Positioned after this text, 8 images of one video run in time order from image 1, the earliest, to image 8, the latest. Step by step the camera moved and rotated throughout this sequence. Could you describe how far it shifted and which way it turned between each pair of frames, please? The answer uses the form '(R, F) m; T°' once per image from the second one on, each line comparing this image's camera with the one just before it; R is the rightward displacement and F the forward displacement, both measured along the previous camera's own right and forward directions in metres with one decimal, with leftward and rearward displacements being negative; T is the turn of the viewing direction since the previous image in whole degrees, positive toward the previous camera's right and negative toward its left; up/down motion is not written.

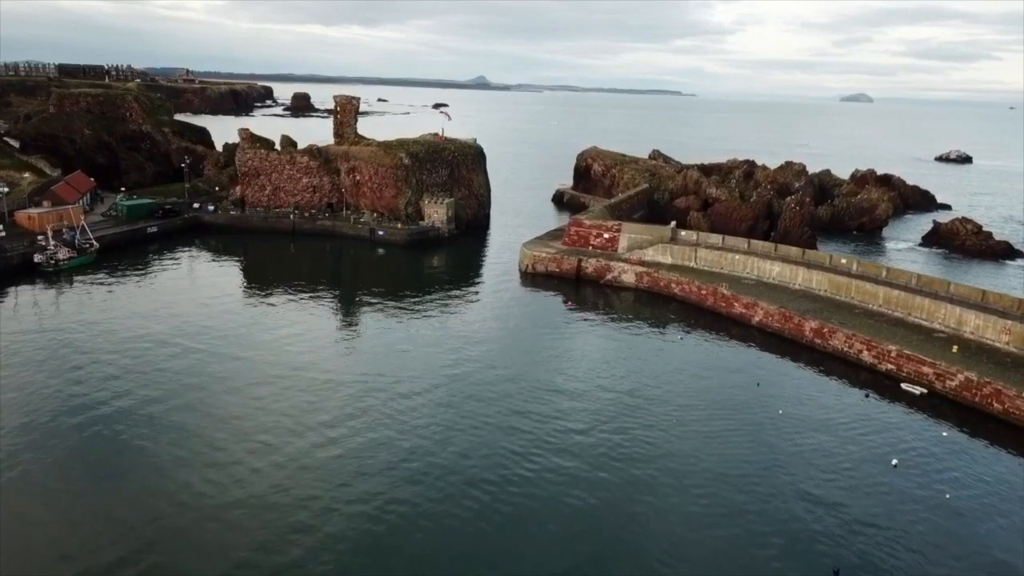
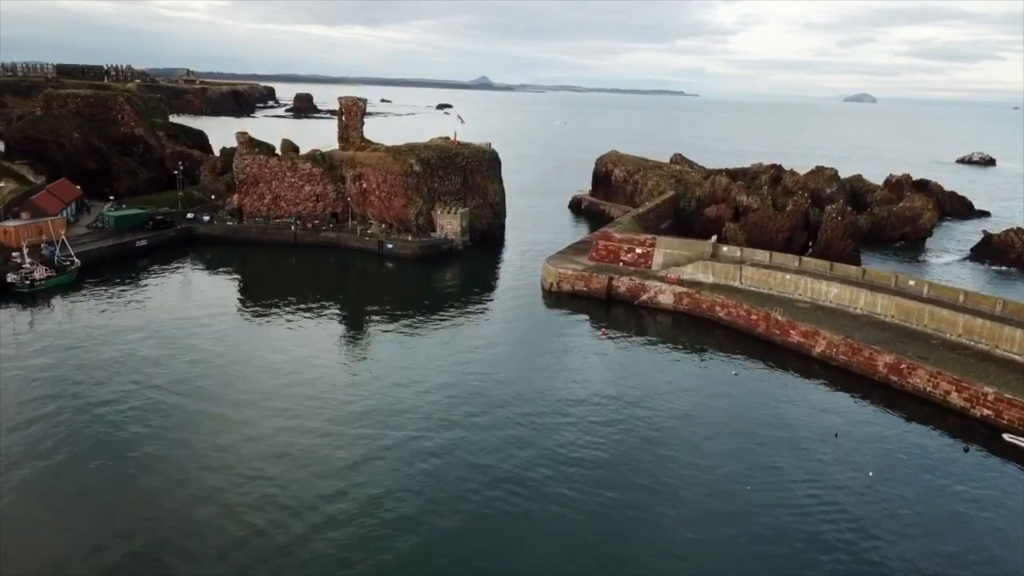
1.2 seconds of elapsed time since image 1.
(-1.0, +4.1) m; 0°
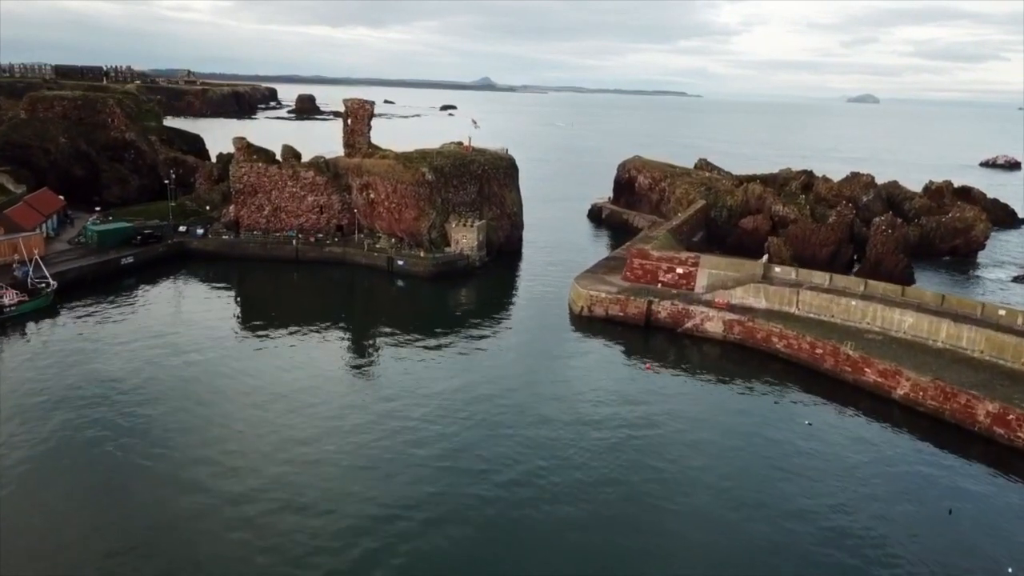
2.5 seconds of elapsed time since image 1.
(-1.0, +4.2) m; 0°
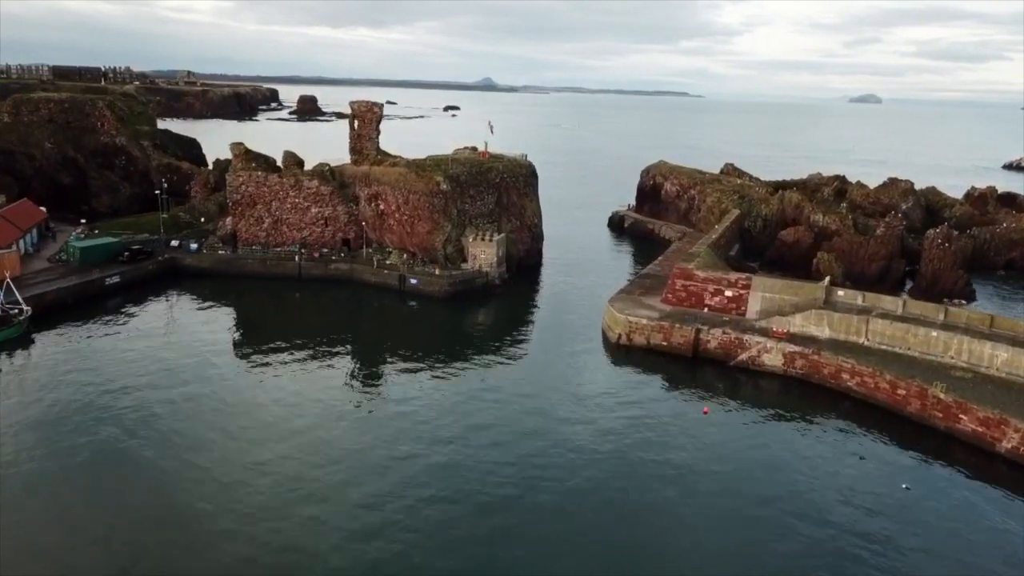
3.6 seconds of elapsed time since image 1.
(-1.0, +3.9) m; 0°
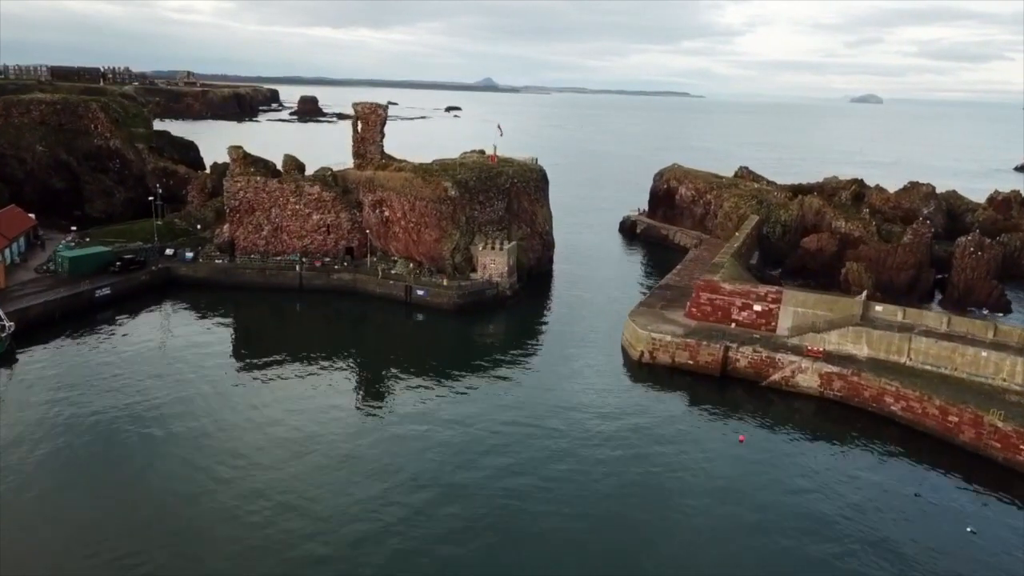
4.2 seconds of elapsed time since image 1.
(-0.5, +2.0) m; 0°
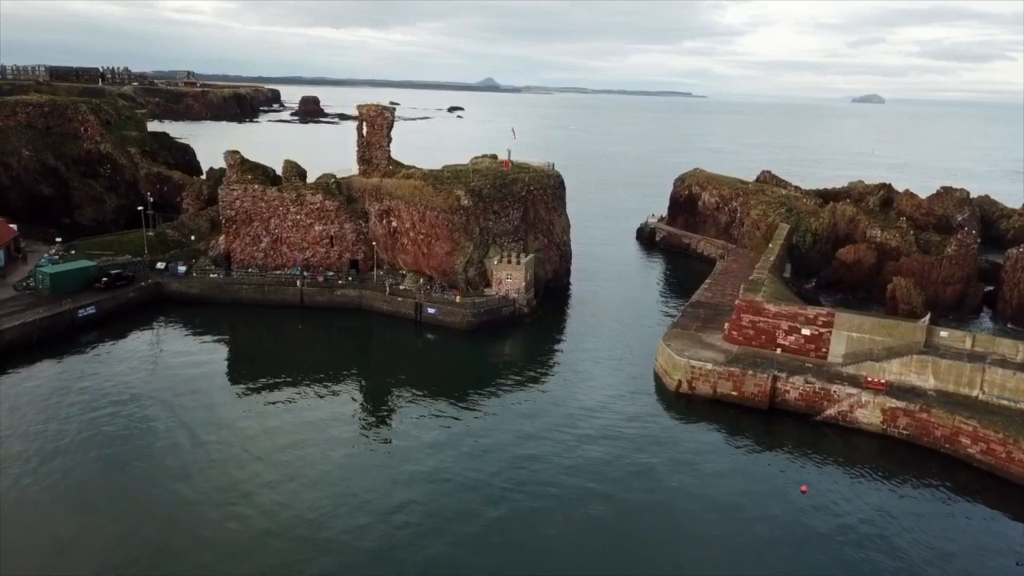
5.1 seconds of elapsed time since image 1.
(-0.7, +2.9) m; 0°
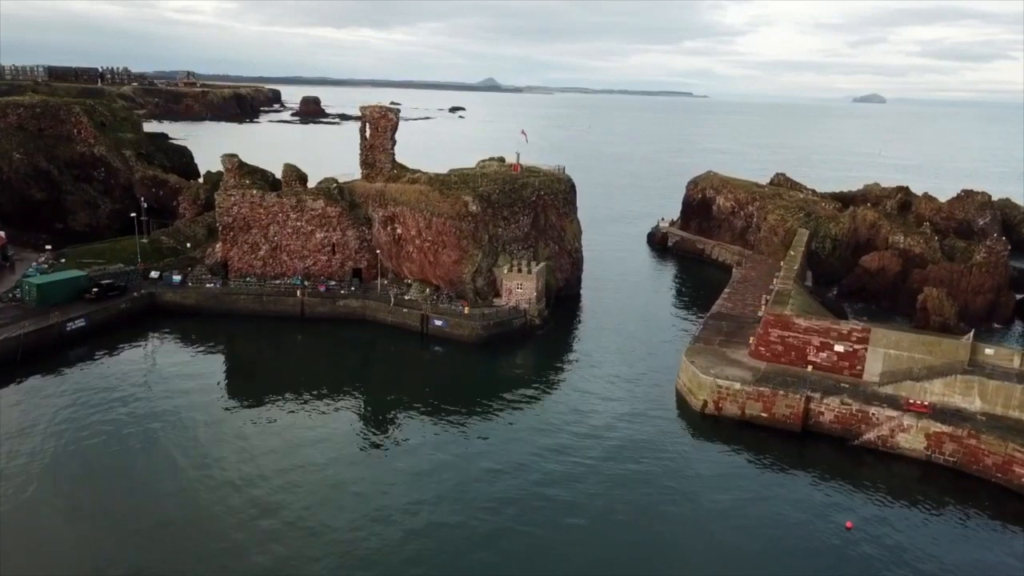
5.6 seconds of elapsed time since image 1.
(-0.4, +1.7) m; 0°
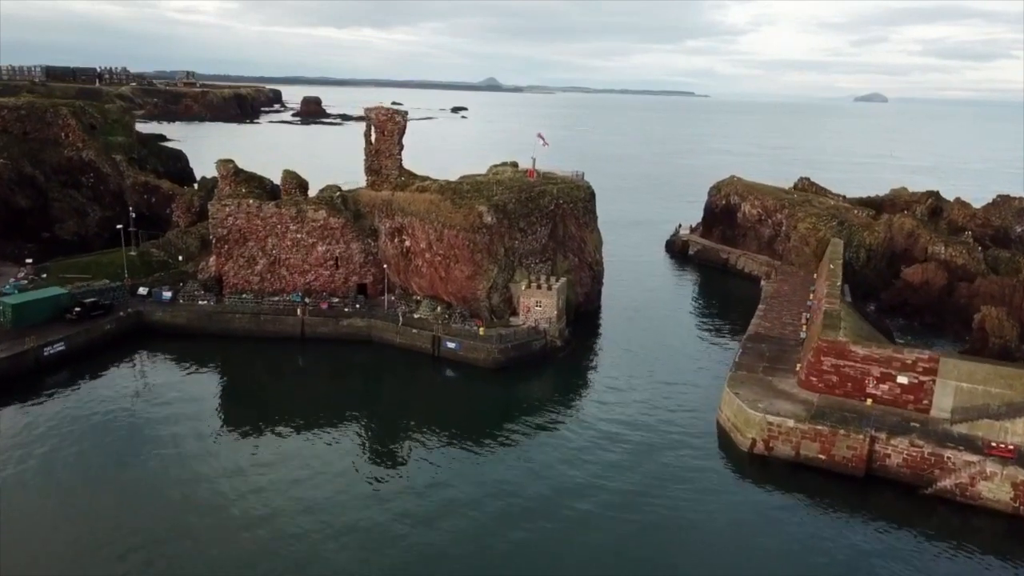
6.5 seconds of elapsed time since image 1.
(-0.6, +2.8) m; 0°
